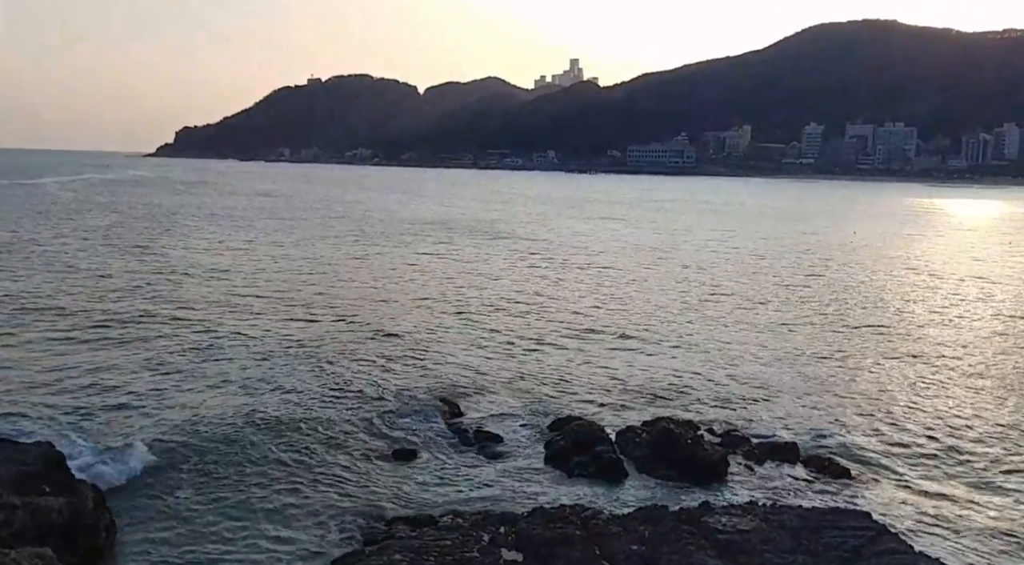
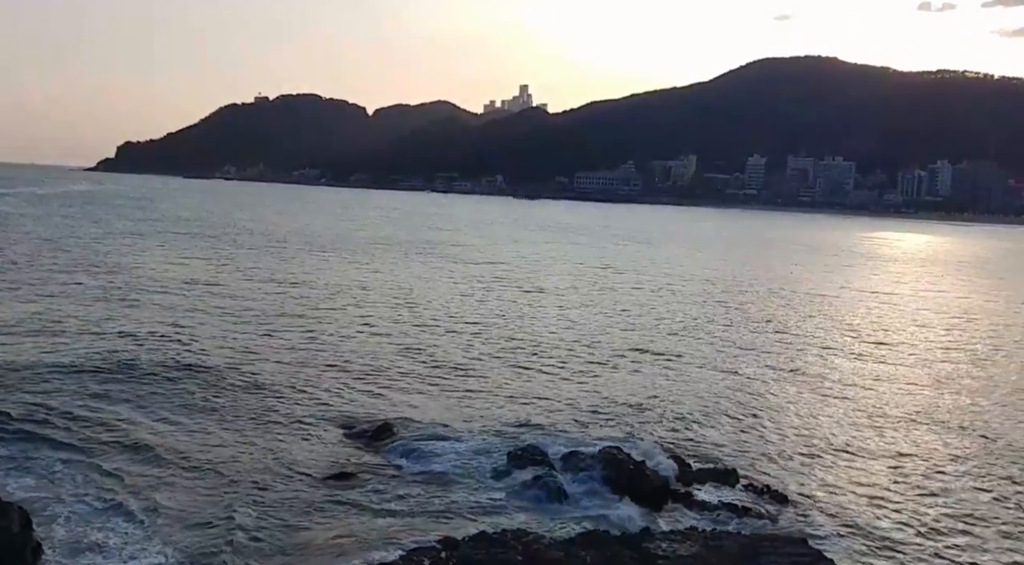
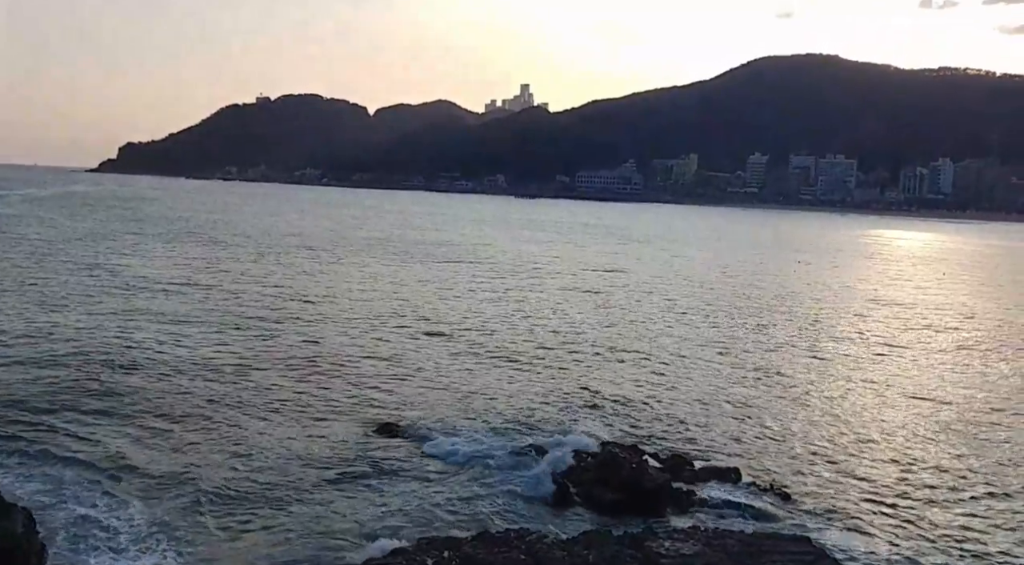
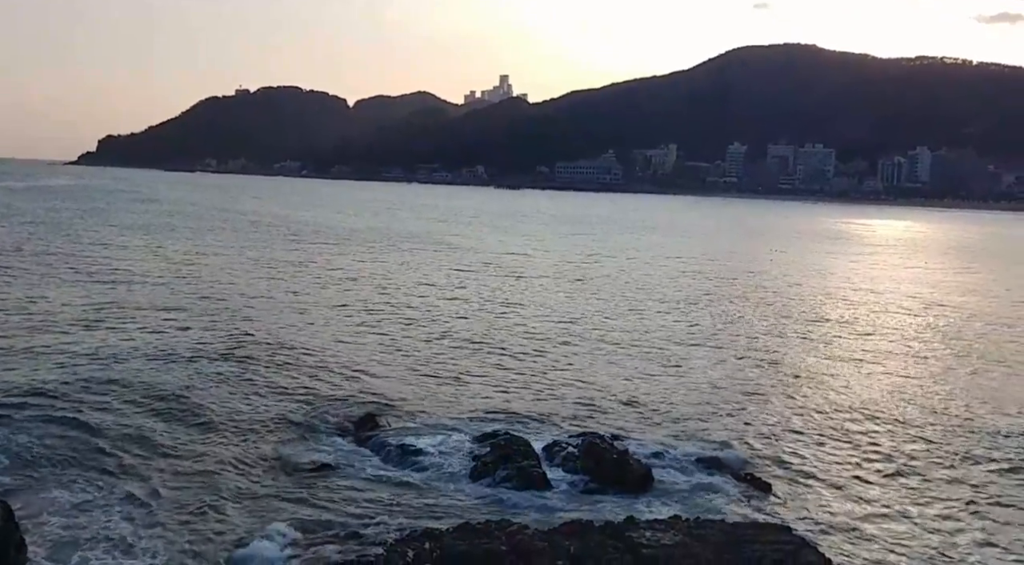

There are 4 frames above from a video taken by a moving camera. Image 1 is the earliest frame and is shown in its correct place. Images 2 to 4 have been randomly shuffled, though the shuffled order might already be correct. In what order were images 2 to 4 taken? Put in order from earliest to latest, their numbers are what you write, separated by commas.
3, 2, 4
